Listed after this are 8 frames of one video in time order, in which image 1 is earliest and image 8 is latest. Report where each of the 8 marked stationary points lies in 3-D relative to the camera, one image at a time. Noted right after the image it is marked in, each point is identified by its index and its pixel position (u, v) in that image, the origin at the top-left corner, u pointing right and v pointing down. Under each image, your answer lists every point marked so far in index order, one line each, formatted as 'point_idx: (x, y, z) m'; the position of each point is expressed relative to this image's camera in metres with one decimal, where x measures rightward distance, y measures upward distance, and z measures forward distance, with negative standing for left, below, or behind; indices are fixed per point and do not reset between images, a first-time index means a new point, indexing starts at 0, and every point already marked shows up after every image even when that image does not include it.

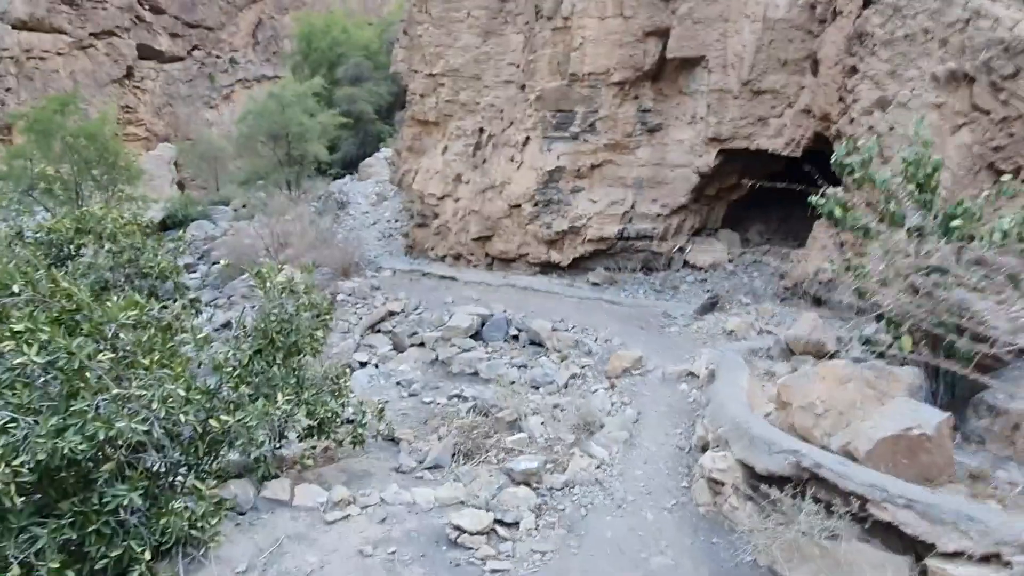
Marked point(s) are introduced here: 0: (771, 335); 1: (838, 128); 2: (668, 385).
0: (+1.8, -0.3, +5.1) m
1: (+2.9, +1.4, +6.4) m
2: (+1.0, -0.6, +4.7) m
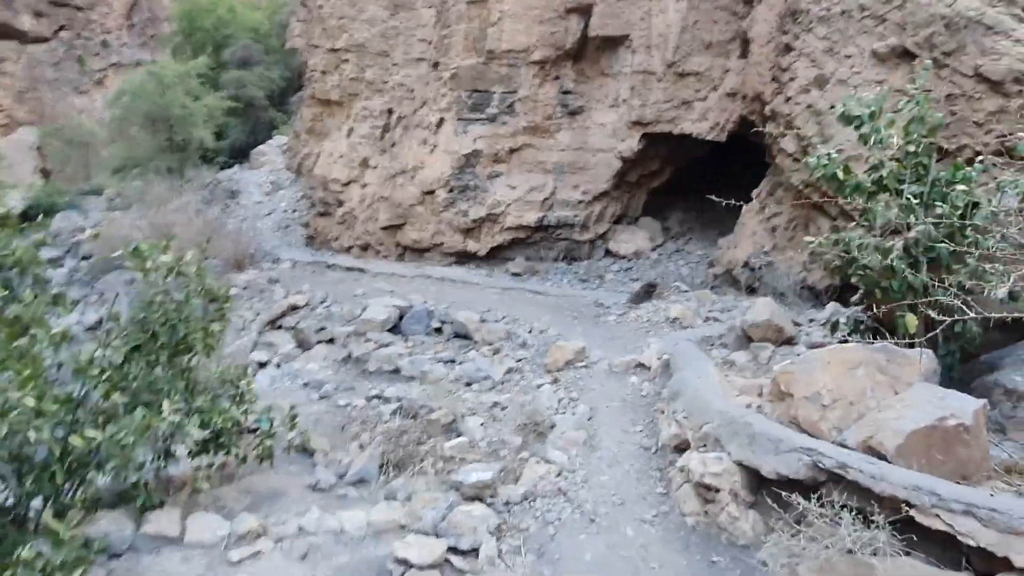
0: (+1.4, -0.2, +4.8) m
1: (+2.2, +1.5, +6.2) m
2: (+0.6, -0.5, +4.3) m
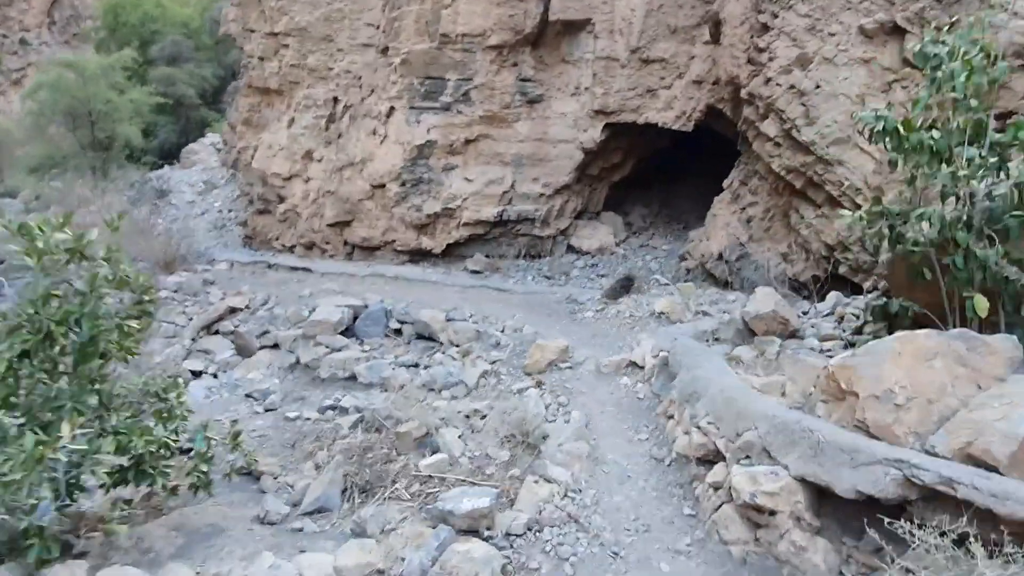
0: (+1.2, -0.2, +4.4) m
1: (+1.9, +1.6, +5.9) m
2: (+0.5, -0.5, +3.8) m
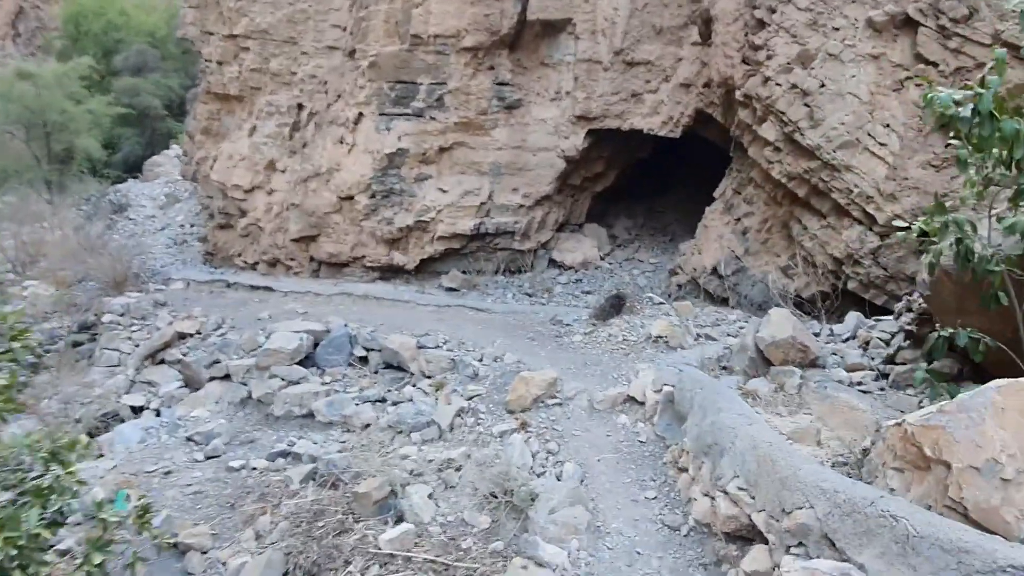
0: (+1.1, -0.3, +3.9) m
1: (+1.7, +1.5, +5.5) m
2: (+0.4, -0.6, +3.3) m
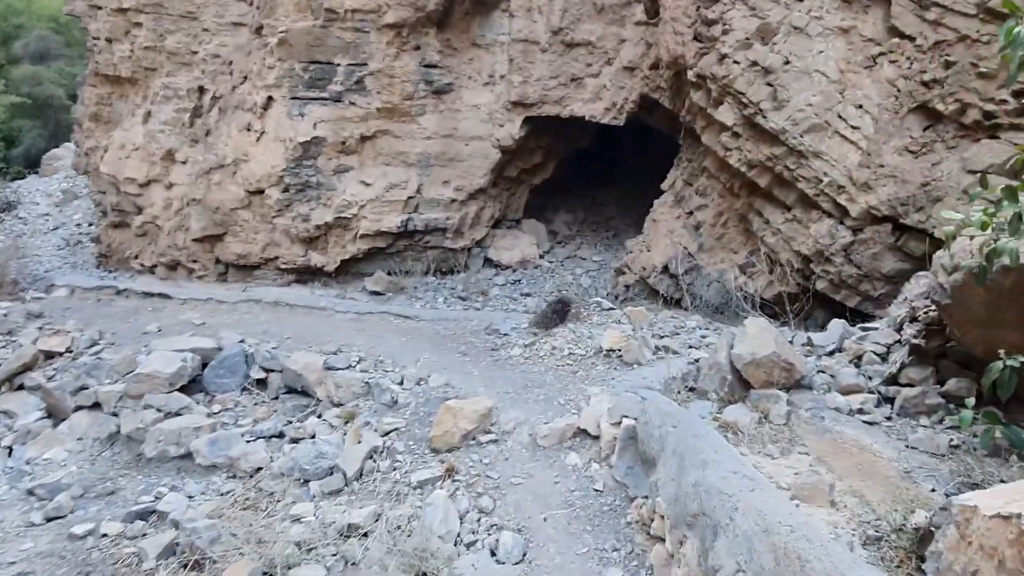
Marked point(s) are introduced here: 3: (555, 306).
0: (+0.8, -0.3, +3.3) m
1: (+1.2, +1.5, +4.9) m
2: (+0.1, -0.6, +2.7) m
3: (+0.3, -0.1, +4.4) m
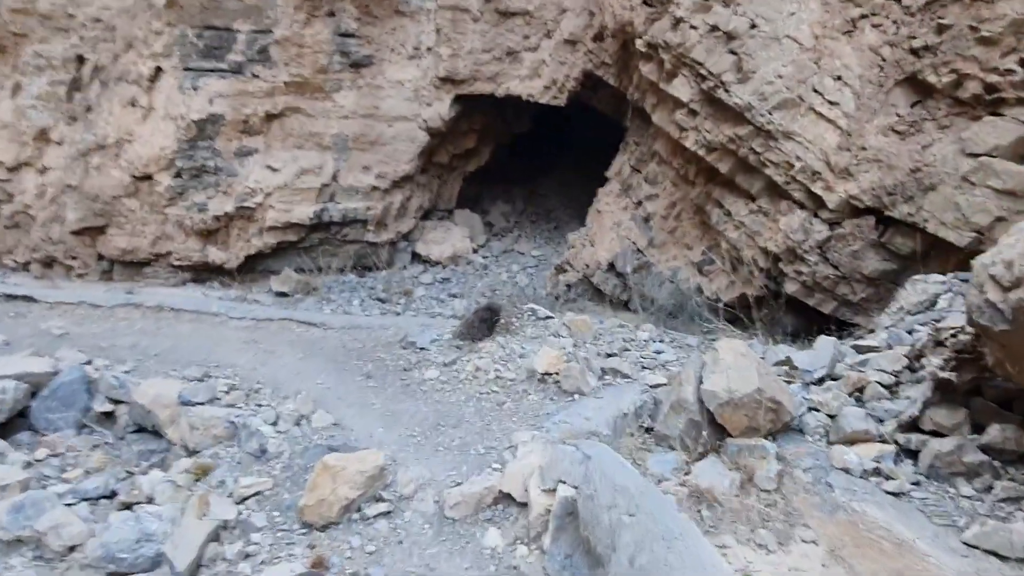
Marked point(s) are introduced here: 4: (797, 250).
0: (+0.4, -0.3, +2.6) m
1: (+0.8, +1.4, +4.3) m
2: (-0.2, -0.7, +2.0) m
3: (-0.2, -0.1, +3.7) m
4: (+1.4, +0.2, +3.6) m
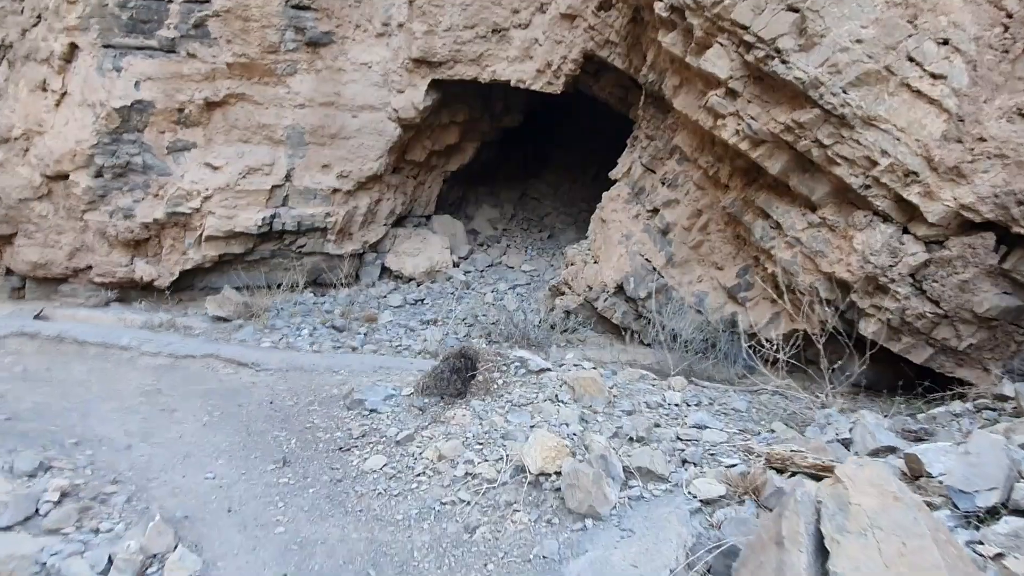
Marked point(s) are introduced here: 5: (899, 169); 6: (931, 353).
0: (+0.4, -0.5, +1.7) m
1: (+0.7, +1.3, +3.3) m
2: (-0.2, -0.8, +1.0) m
3: (-0.2, -0.3, +2.7) m
4: (+1.3, 0.0, +2.6) m
5: (+1.3, +0.4, +2.5) m
6: (+1.5, -0.2, +2.6) m
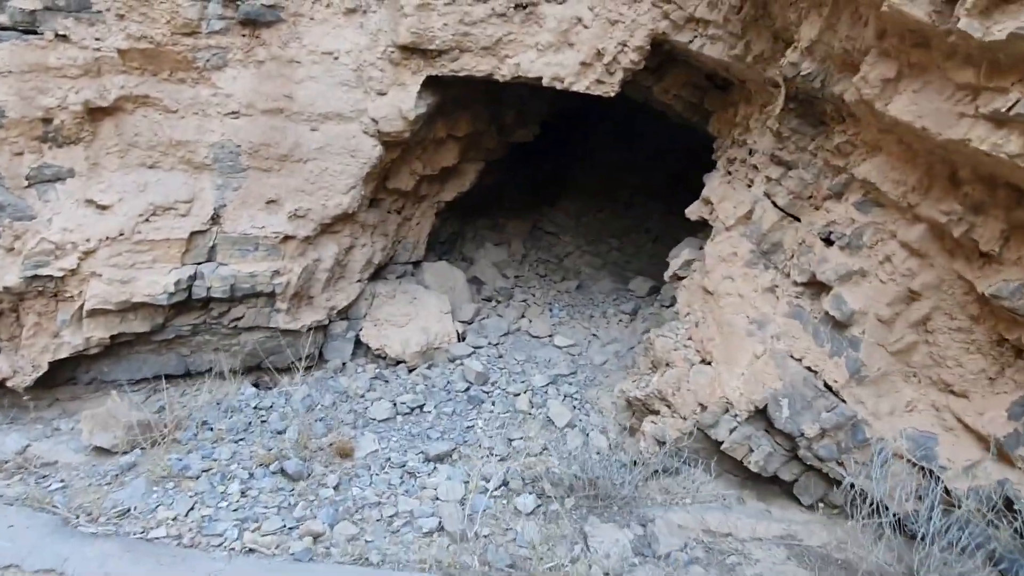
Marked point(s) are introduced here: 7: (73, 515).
0: (+0.7, -0.9, +0.1) m
1: (+1.0, +0.9, +1.8) m
2: (+0.2, -1.2, -0.6) m
3: (+0.1, -0.7, +1.1) m
4: (+1.6, -0.4, +1.1) m
5: (+1.6, 0.0, +1.0) m
6: (+1.8, -0.6, +1.1) m
7: (-1.5, -0.7, +2.5) m
